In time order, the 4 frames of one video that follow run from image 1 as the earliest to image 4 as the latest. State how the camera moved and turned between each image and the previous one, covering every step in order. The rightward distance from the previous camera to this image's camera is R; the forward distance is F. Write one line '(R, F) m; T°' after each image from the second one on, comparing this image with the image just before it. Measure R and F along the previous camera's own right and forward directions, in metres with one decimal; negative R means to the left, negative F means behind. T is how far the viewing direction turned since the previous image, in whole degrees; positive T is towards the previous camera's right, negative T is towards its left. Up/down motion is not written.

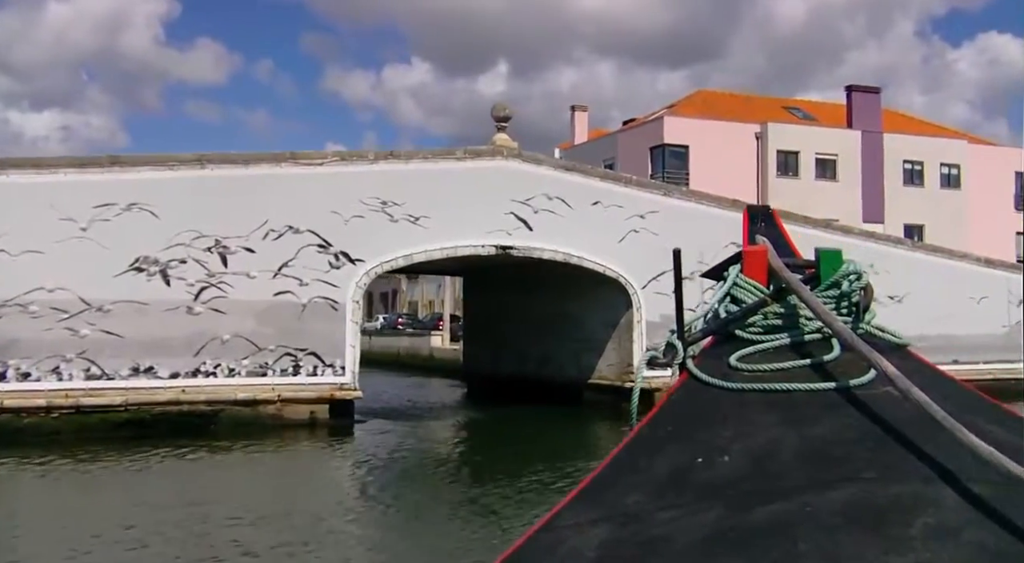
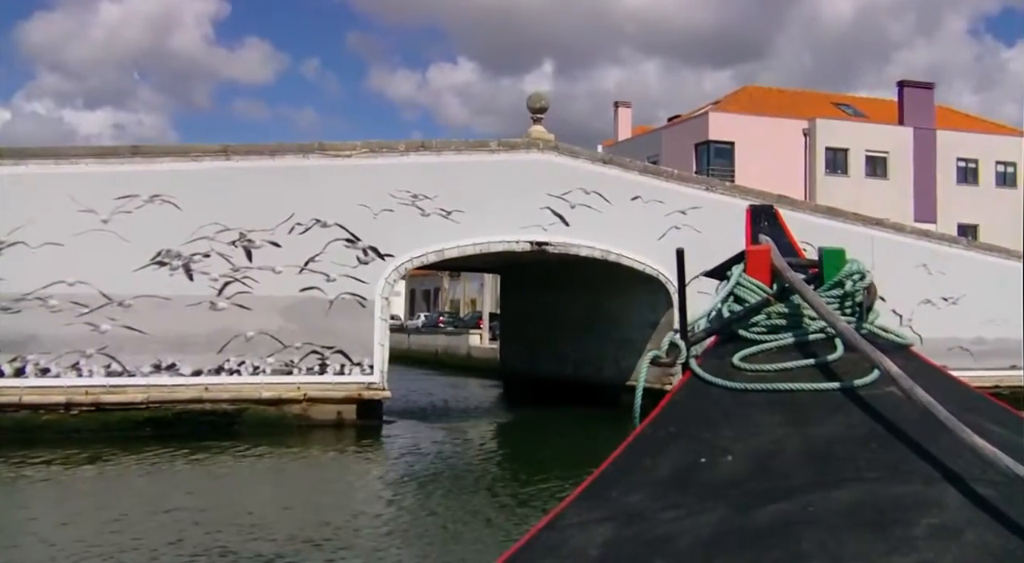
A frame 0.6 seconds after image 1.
(+0.1, +0.5) m; -3°
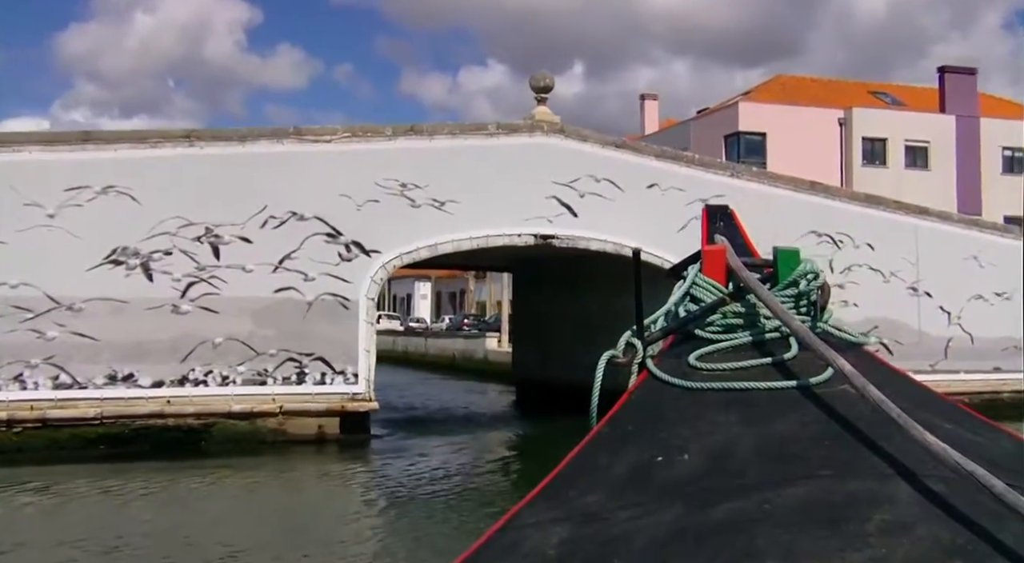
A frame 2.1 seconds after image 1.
(+0.4, +1.4) m; -2°
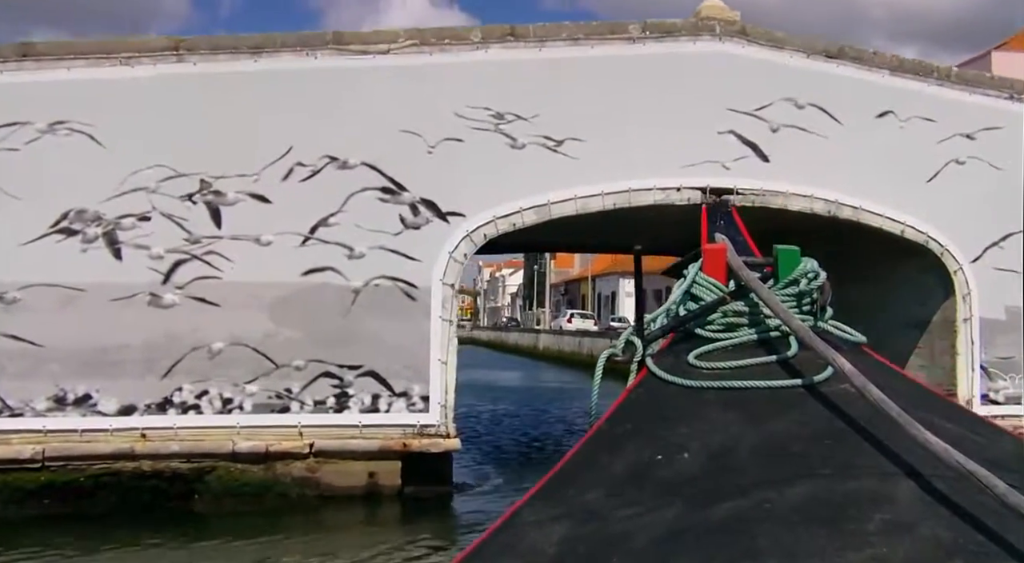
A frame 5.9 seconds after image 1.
(+0.5, +4.1) m; -12°
